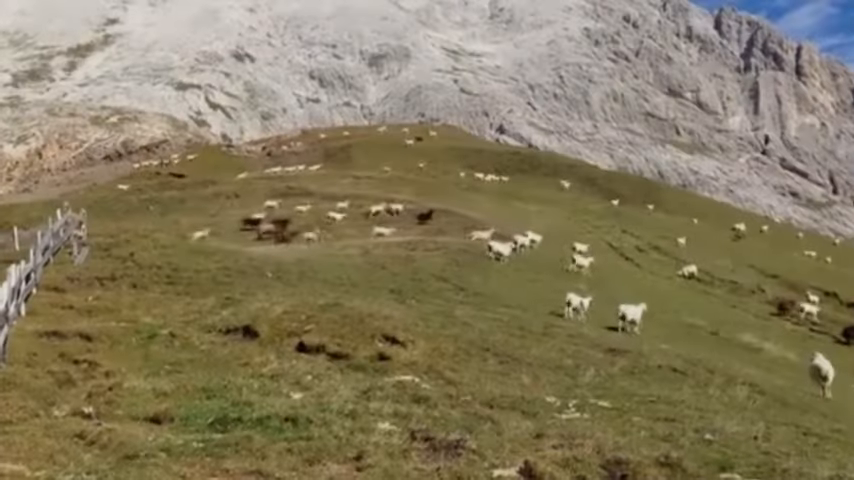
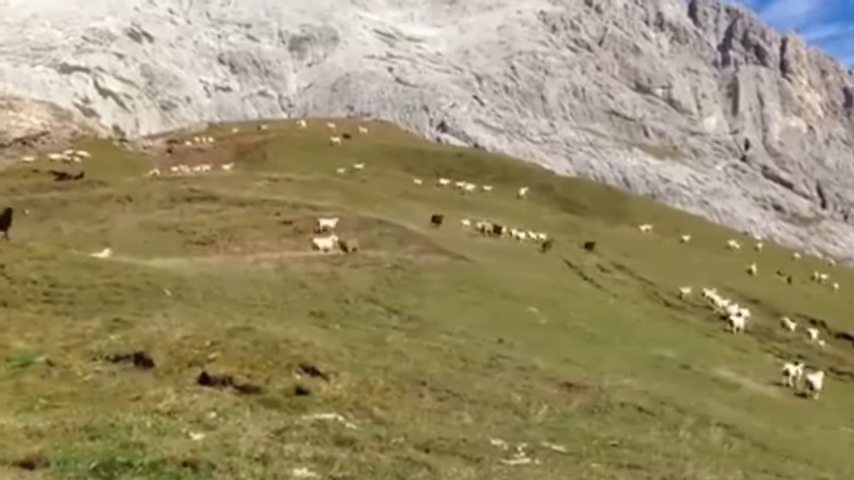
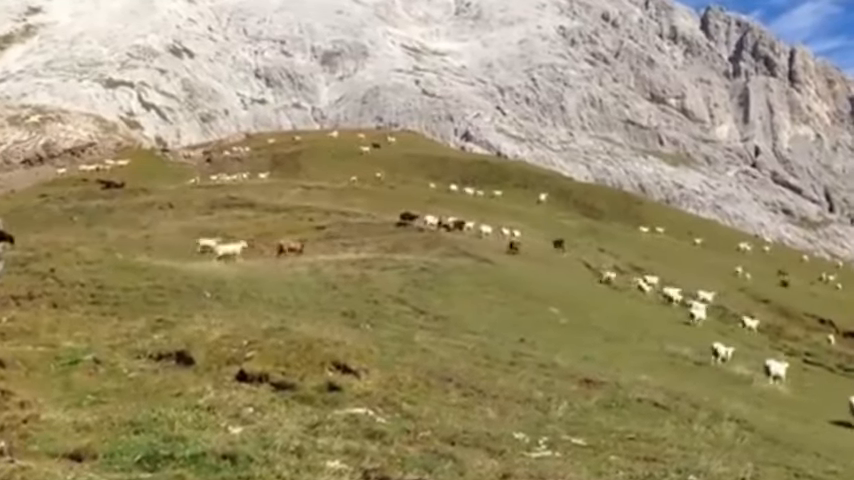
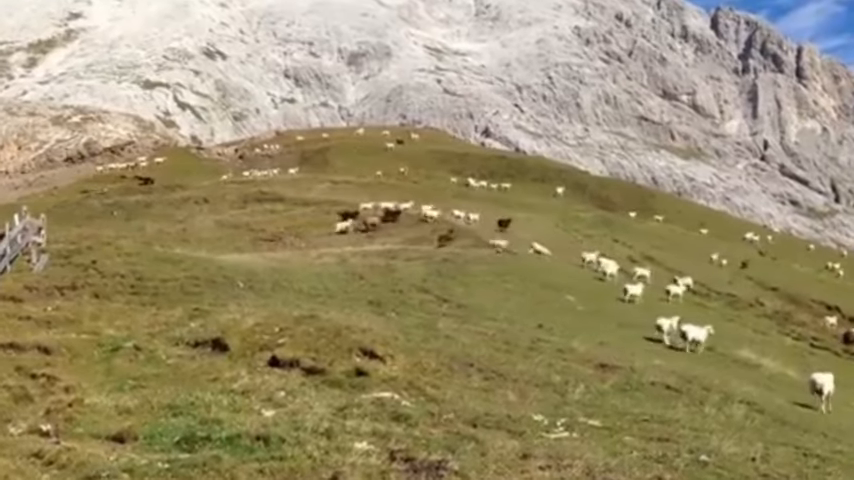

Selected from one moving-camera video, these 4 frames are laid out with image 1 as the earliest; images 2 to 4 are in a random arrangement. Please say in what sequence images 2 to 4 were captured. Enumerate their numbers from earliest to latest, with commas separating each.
4, 3, 2
